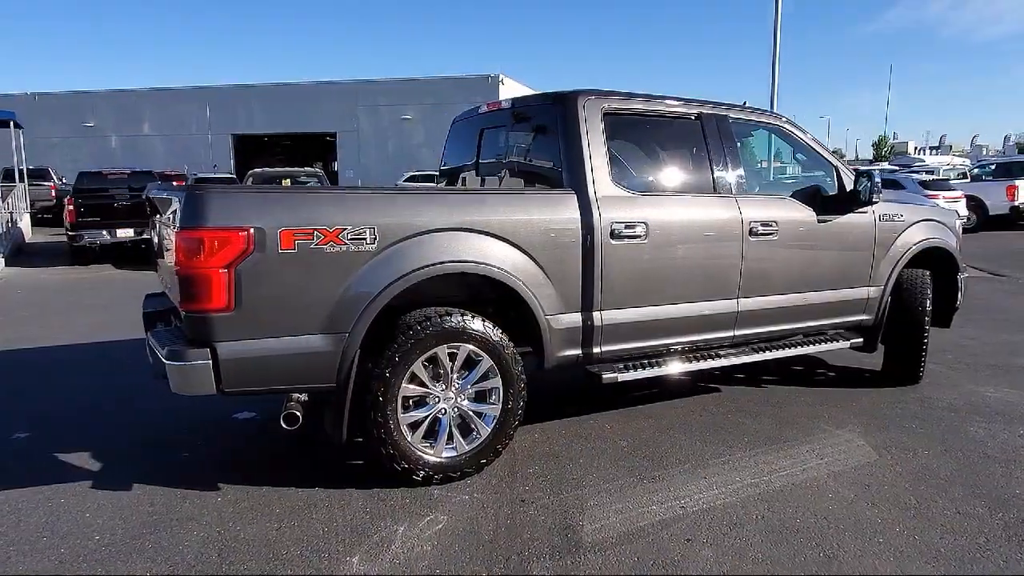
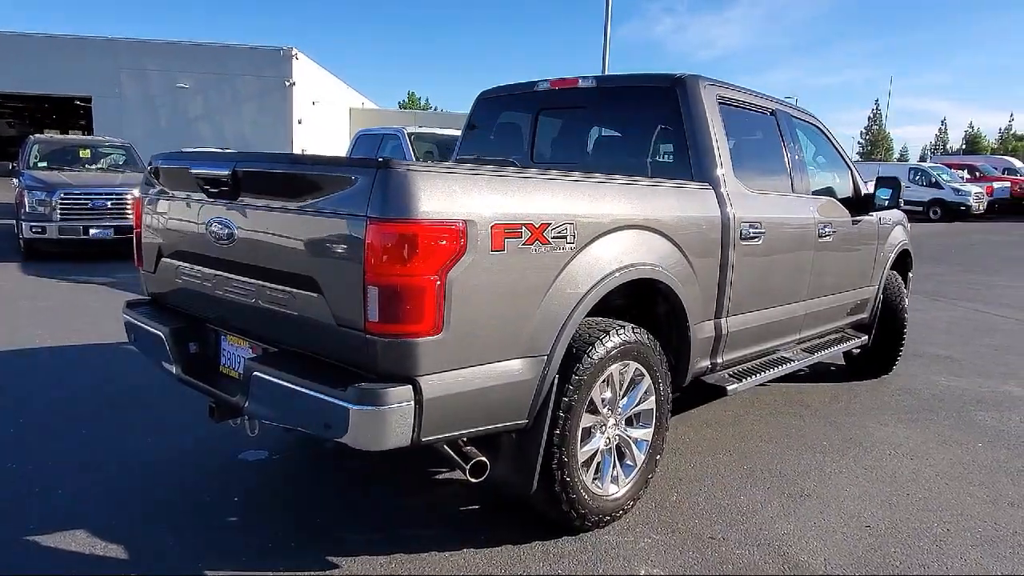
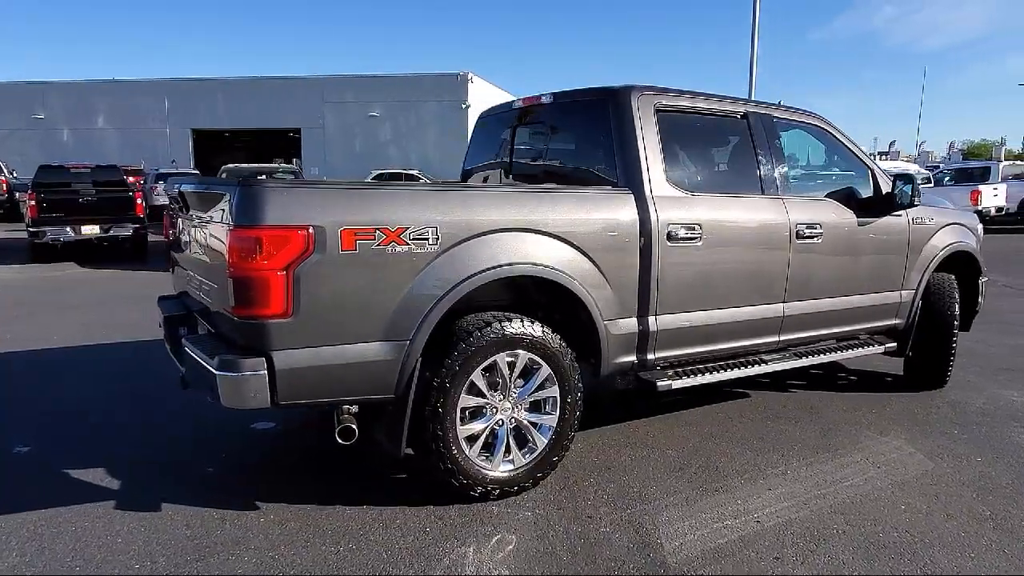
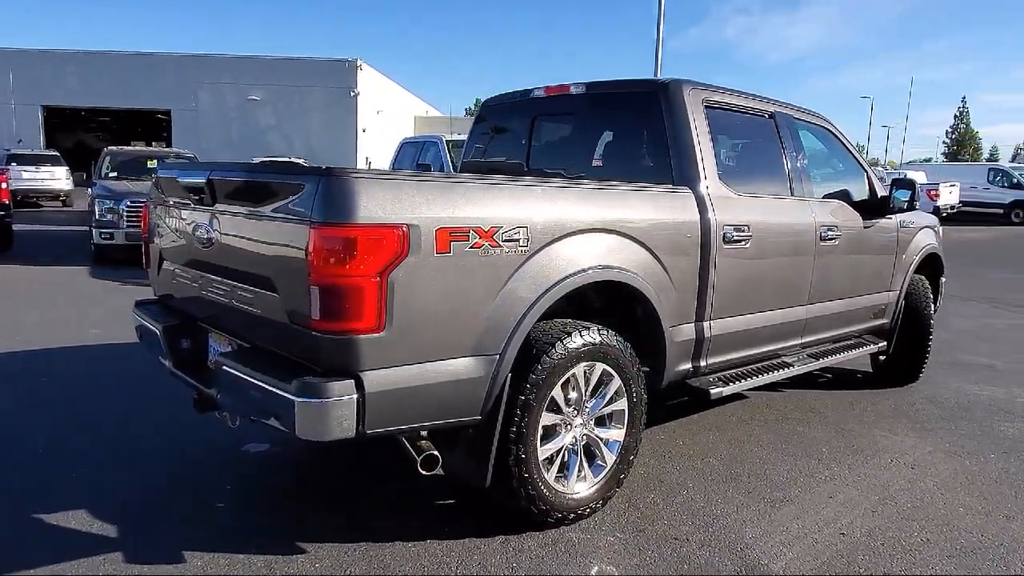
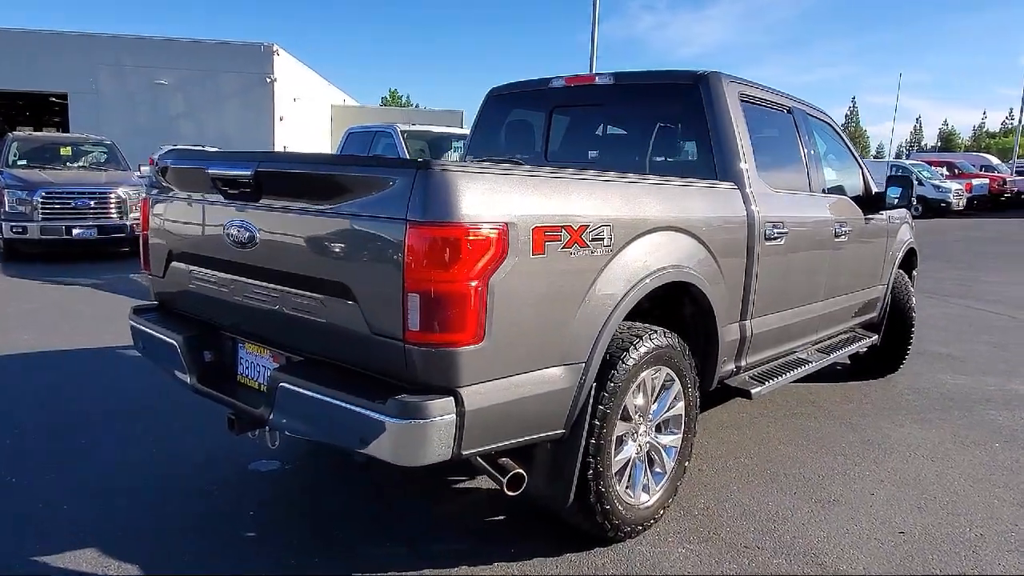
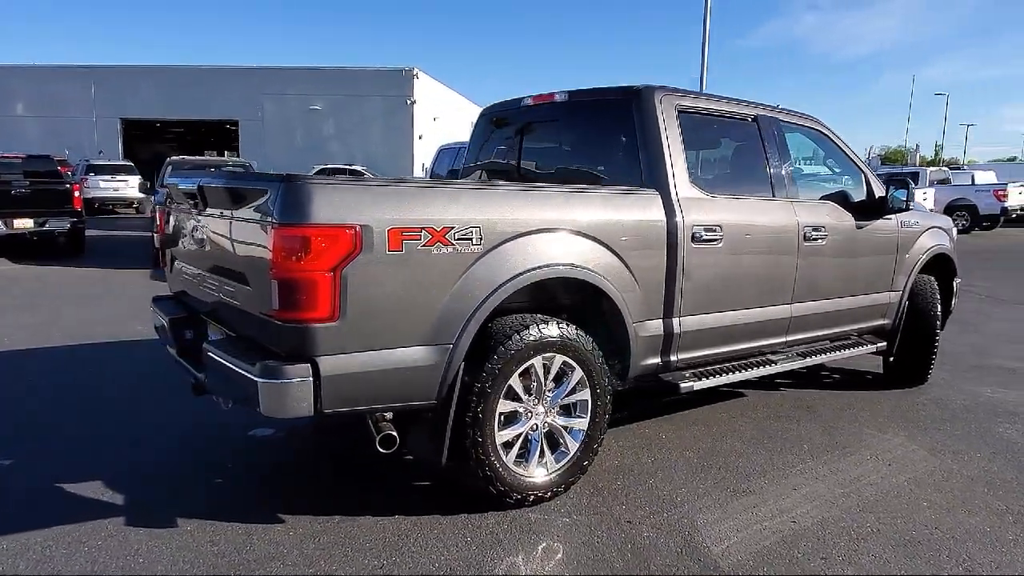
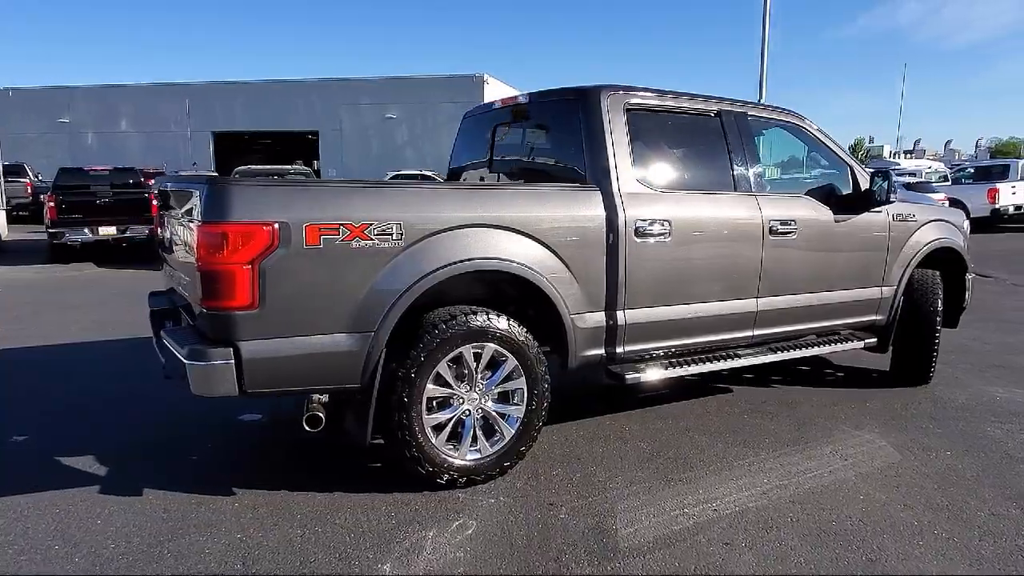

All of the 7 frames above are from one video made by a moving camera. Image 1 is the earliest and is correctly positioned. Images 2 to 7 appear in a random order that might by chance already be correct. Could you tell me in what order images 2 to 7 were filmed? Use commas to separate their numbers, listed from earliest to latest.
7, 3, 6, 4, 2, 5
